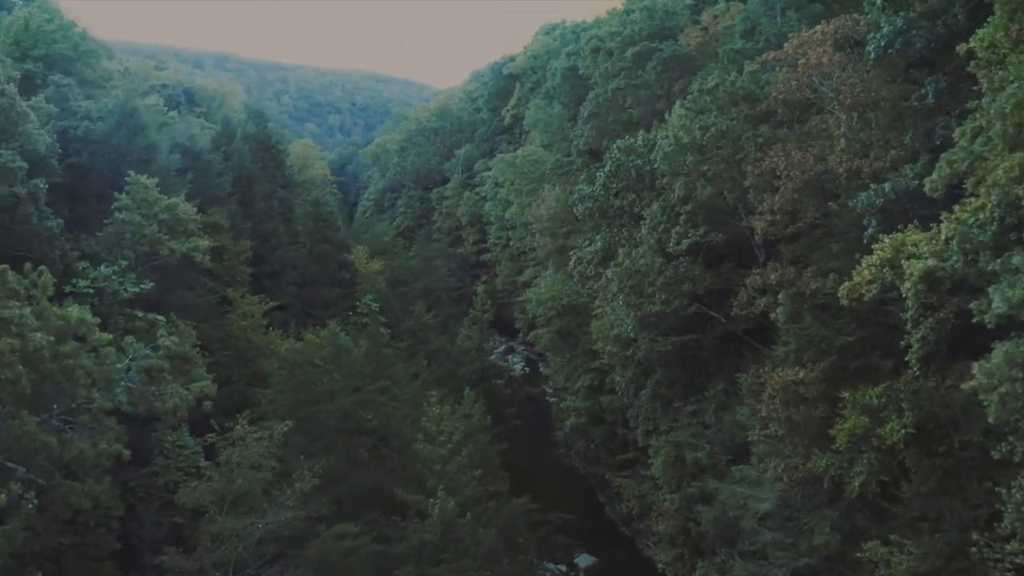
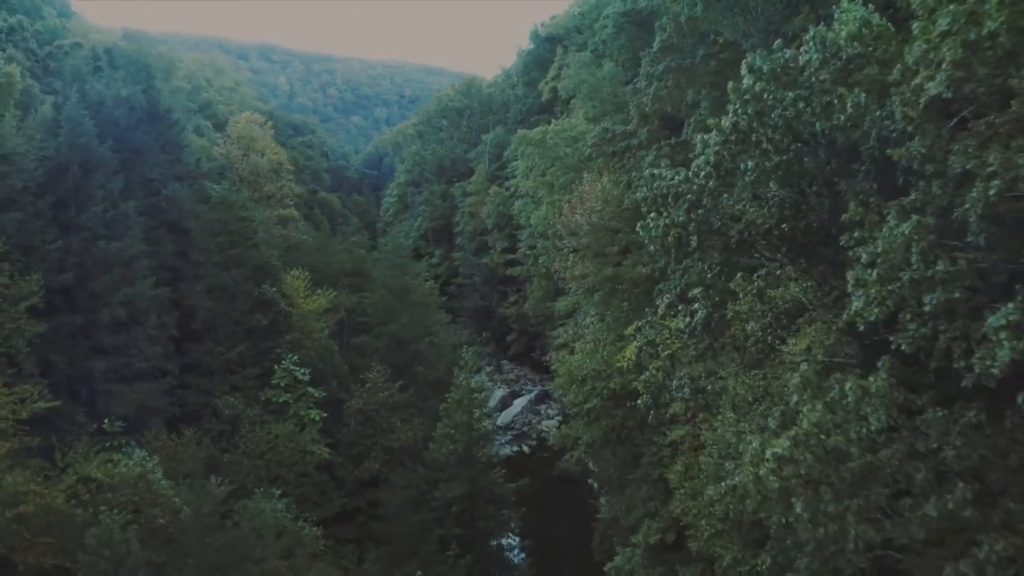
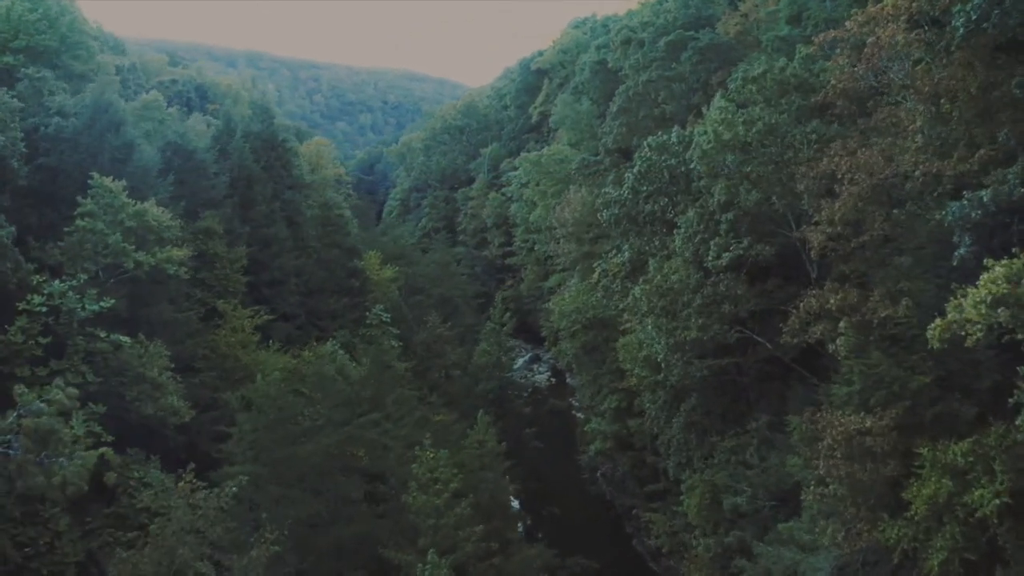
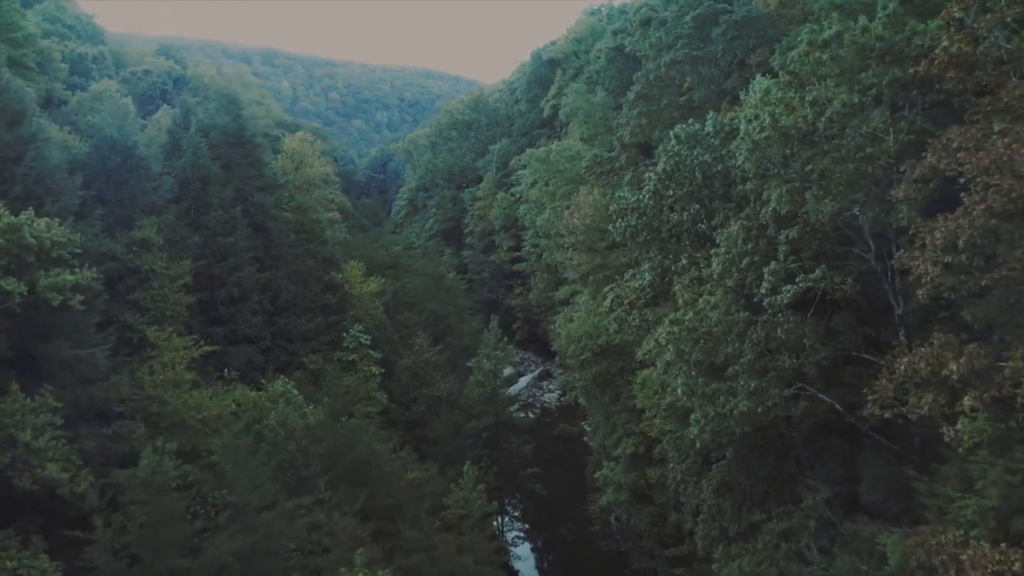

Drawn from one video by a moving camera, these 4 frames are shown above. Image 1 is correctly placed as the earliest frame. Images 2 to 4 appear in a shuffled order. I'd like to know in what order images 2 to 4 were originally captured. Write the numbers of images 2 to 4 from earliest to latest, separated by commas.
3, 4, 2
